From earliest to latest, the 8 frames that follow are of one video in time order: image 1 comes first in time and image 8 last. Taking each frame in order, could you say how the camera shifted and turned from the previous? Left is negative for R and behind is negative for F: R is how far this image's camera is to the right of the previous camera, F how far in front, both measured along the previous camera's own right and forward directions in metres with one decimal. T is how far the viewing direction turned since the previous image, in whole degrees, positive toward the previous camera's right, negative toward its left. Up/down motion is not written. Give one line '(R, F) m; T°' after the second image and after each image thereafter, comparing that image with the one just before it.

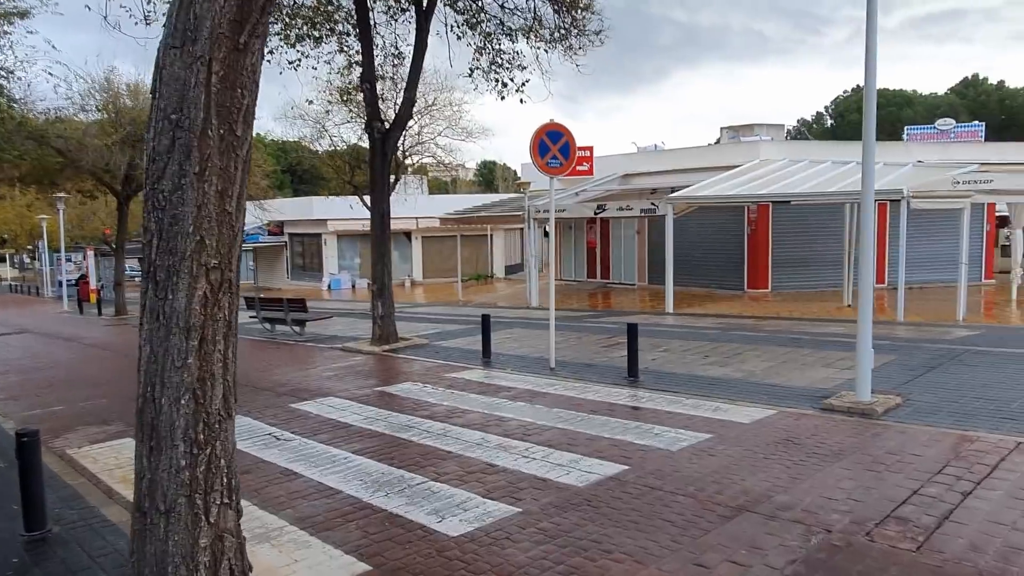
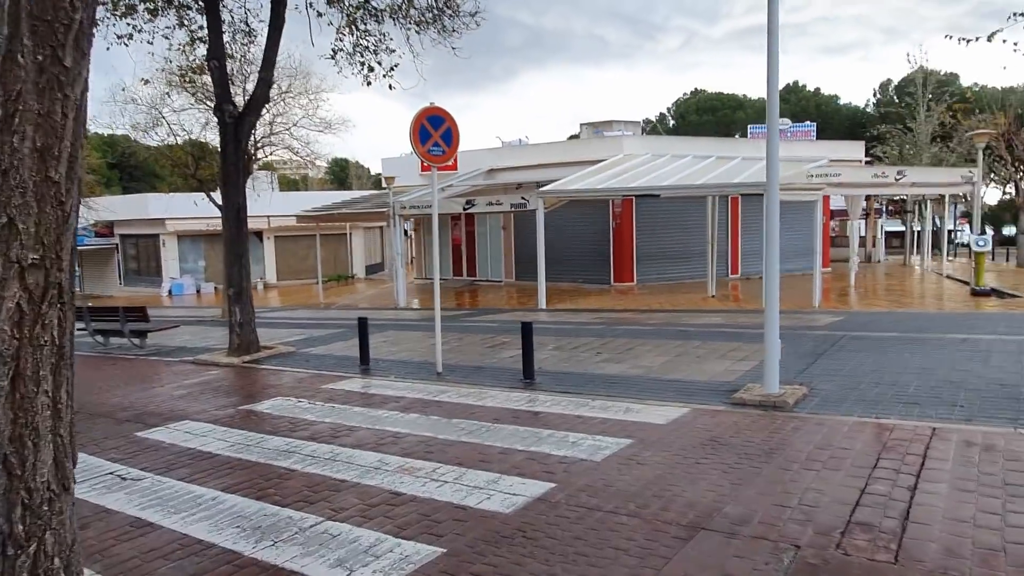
(-0.3, +0.8) m; +11°
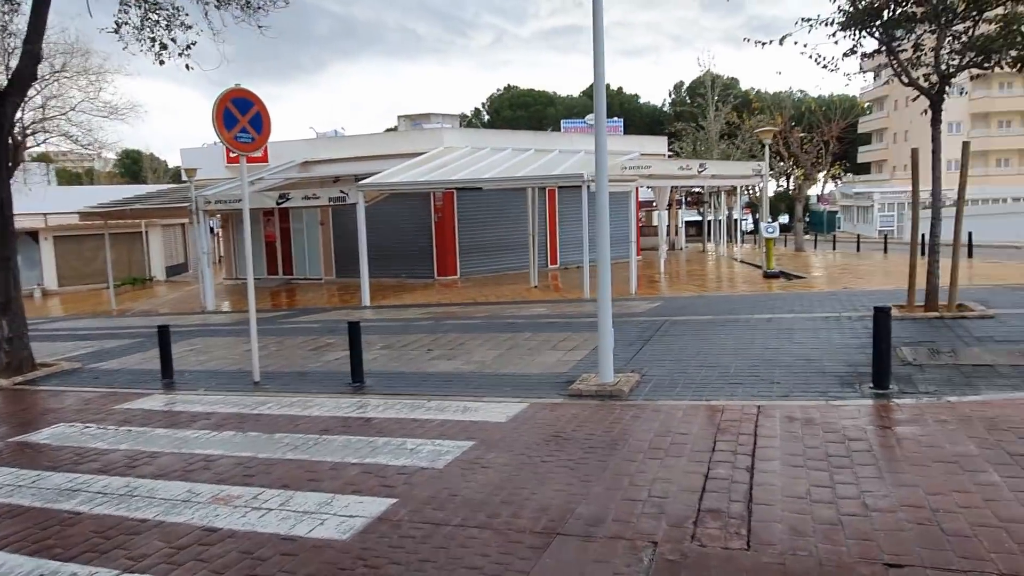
(-0.1, +0.4) m; +14°
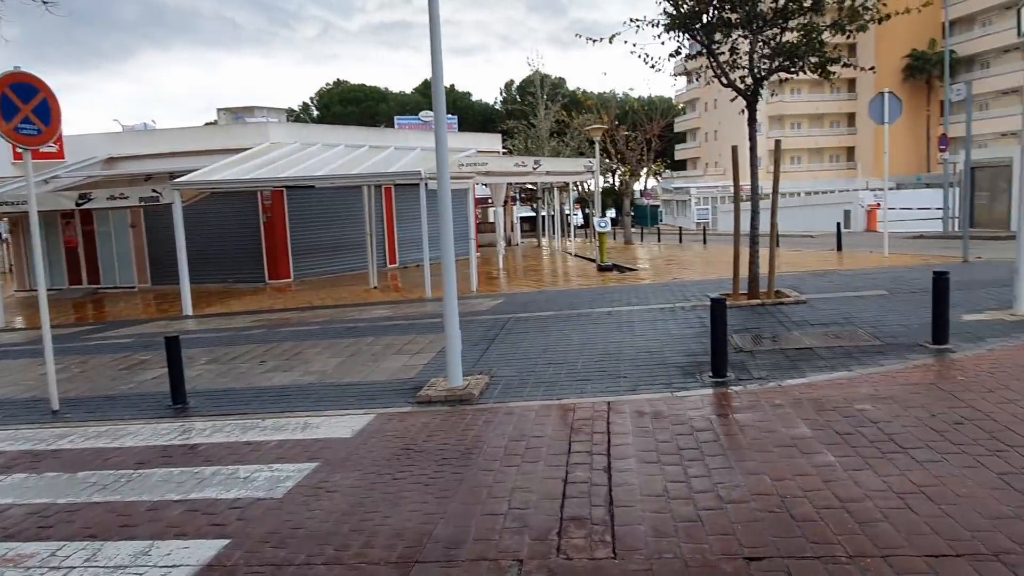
(0.0, +0.3) m; +12°
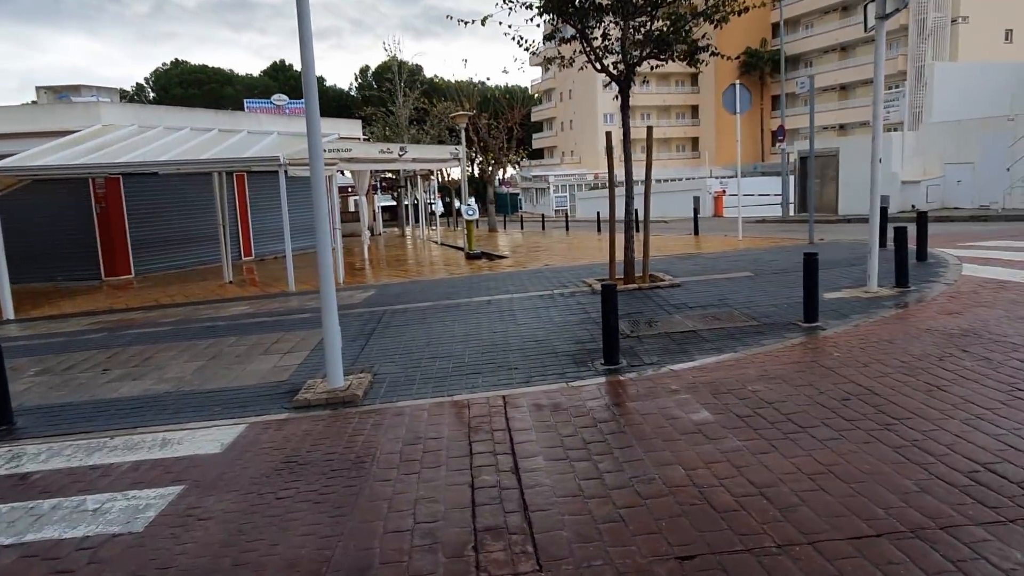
(-0.2, +0.4) m; +11°
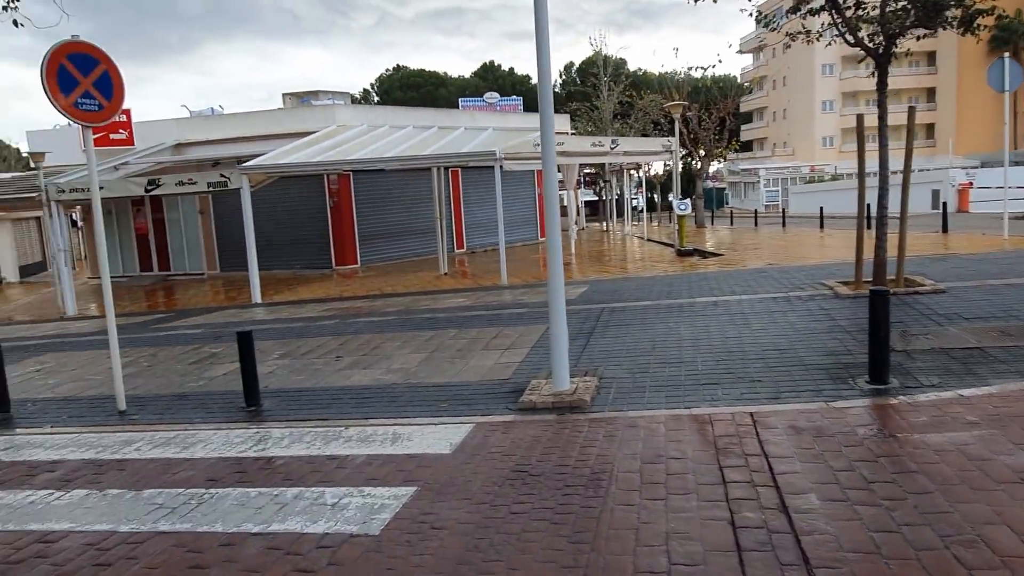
(-0.4, +0.5) m; -15°
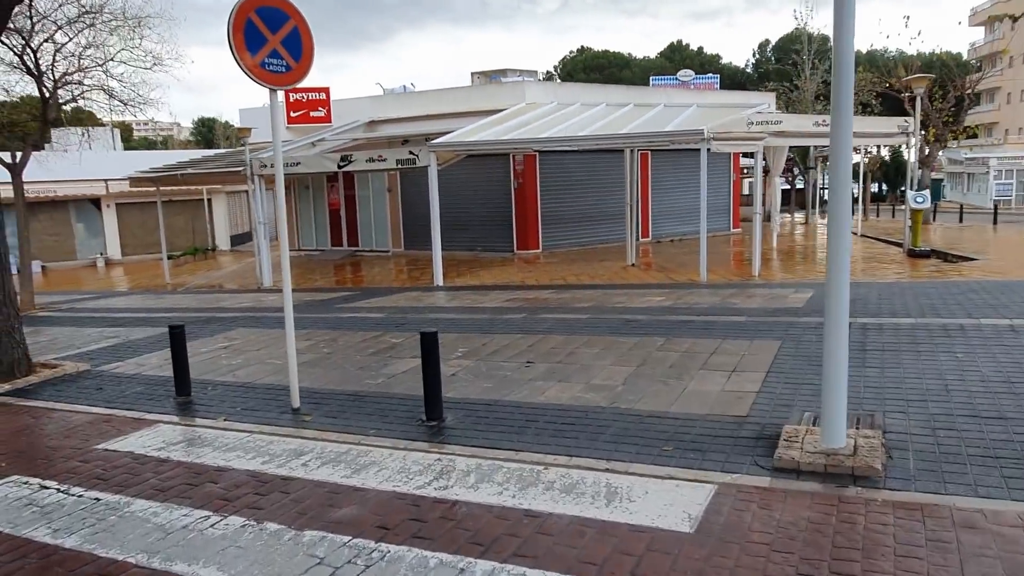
(-0.6, +1.4) m; -13°
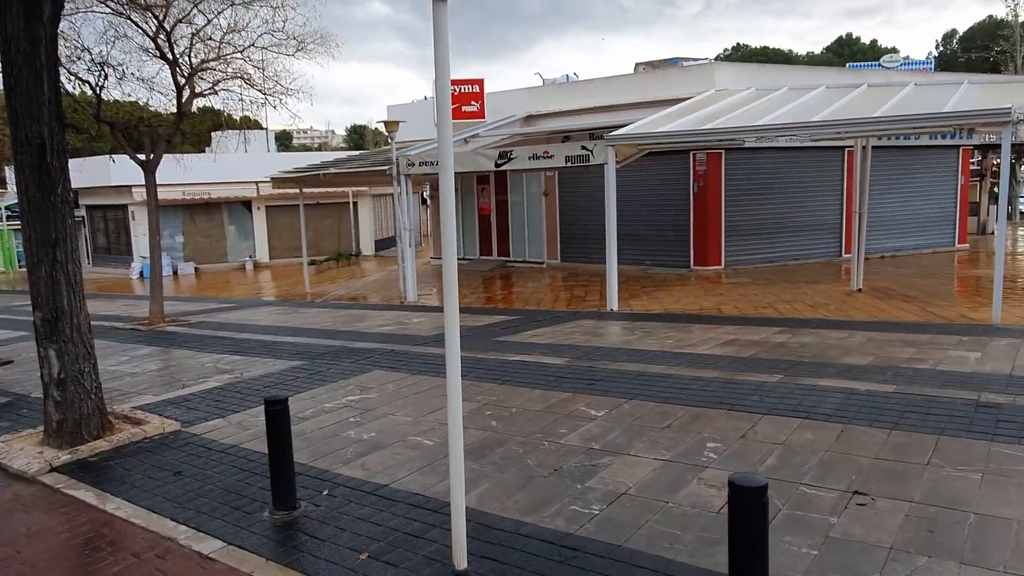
(-1.1, +3.1) m; -10°
